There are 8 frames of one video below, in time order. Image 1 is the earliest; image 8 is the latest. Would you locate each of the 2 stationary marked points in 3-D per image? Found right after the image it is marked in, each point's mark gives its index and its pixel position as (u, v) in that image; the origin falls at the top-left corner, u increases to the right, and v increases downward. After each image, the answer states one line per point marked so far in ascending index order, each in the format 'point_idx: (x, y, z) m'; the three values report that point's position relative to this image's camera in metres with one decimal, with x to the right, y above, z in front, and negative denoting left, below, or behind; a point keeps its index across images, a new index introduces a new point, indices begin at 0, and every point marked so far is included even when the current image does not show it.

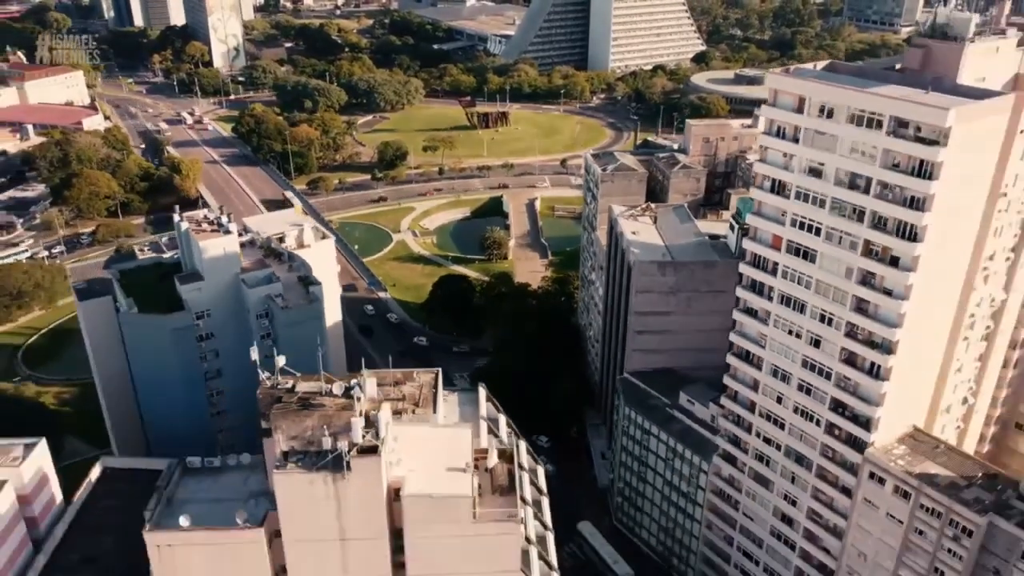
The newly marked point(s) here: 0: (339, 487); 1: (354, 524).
0: (-3.6, -4.1, +16.3) m
1: (-3.4, -5.0, +16.7) m
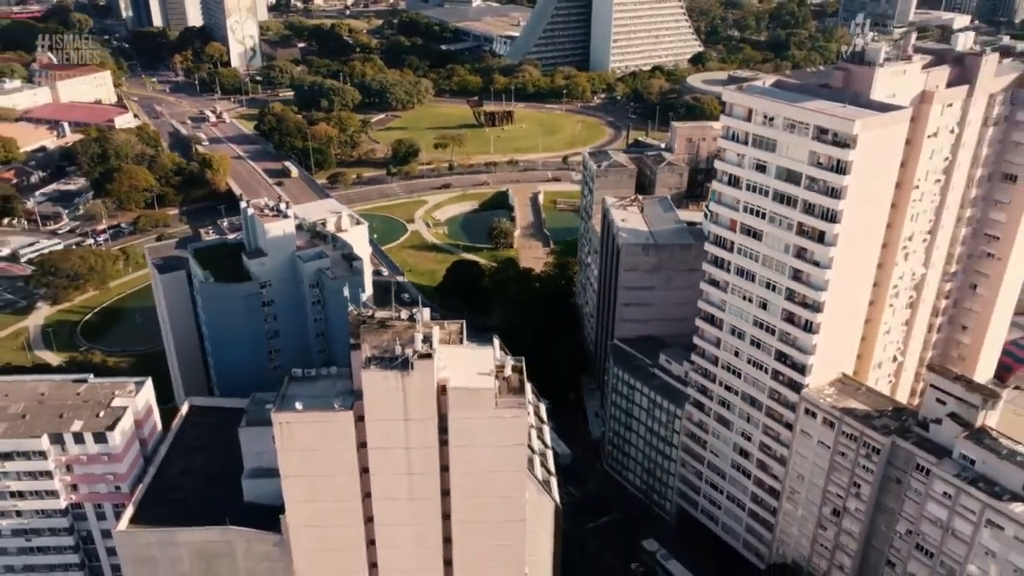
0: (-3.3, -2.9, +24.0) m
1: (-3.1, -3.7, +24.5) m
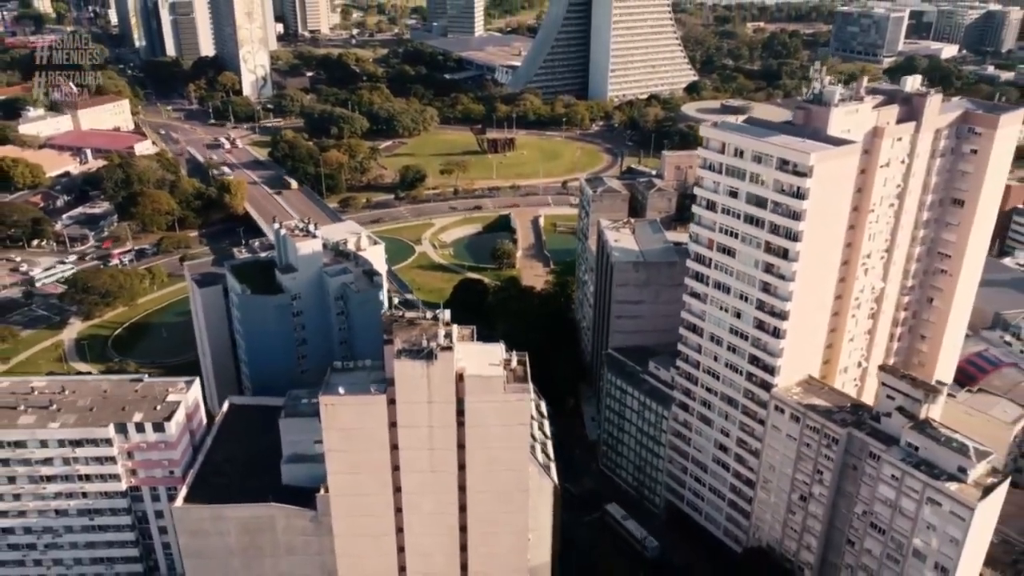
0: (-3.1, -3.0, +29.2) m
1: (-2.9, -3.9, +29.6) m
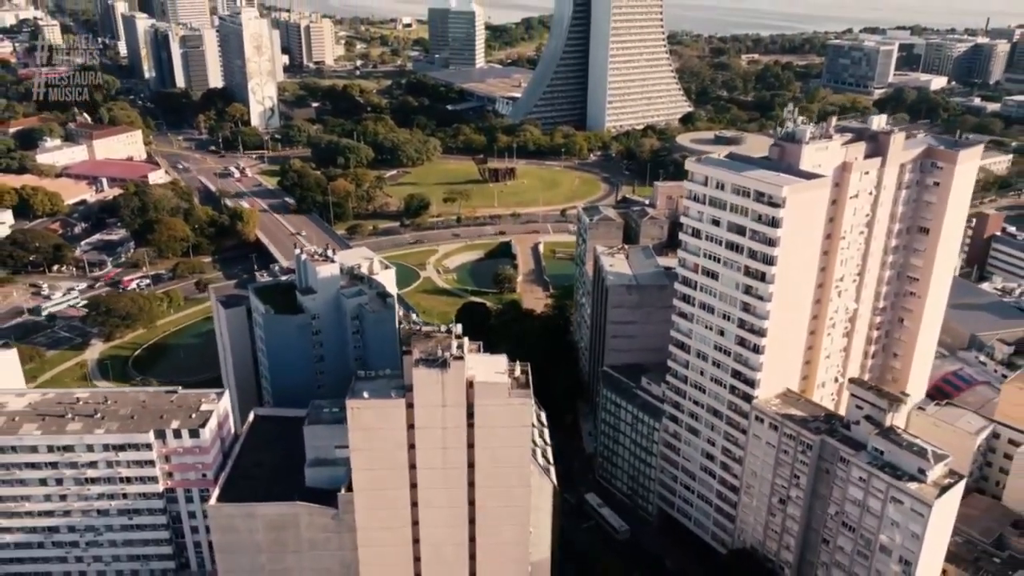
0: (-2.9, -3.8, +33.2) m
1: (-2.7, -4.6, +33.6) m
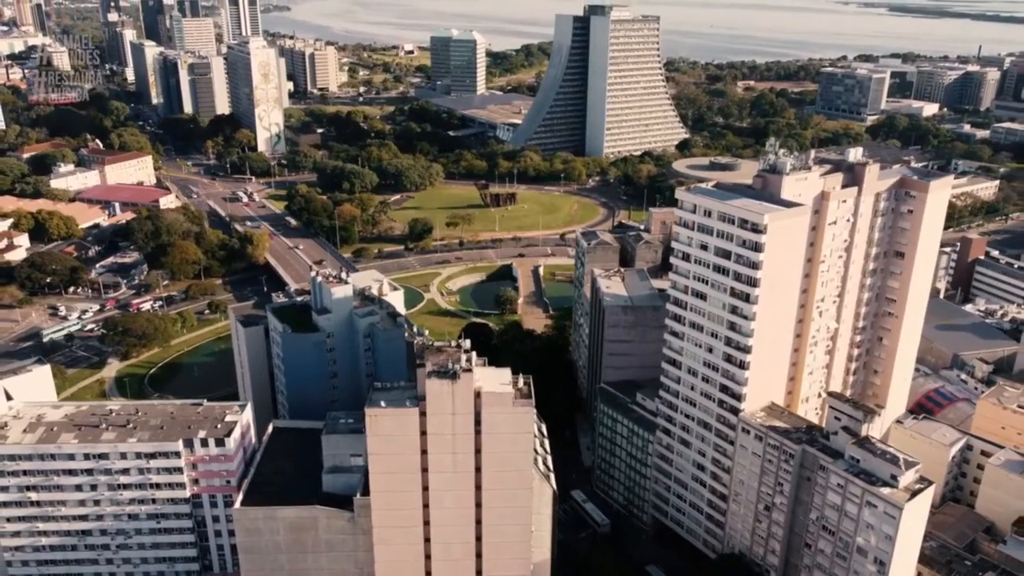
0: (-2.7, -4.7, +36.6) m
1: (-2.5, -5.5, +37.0) m
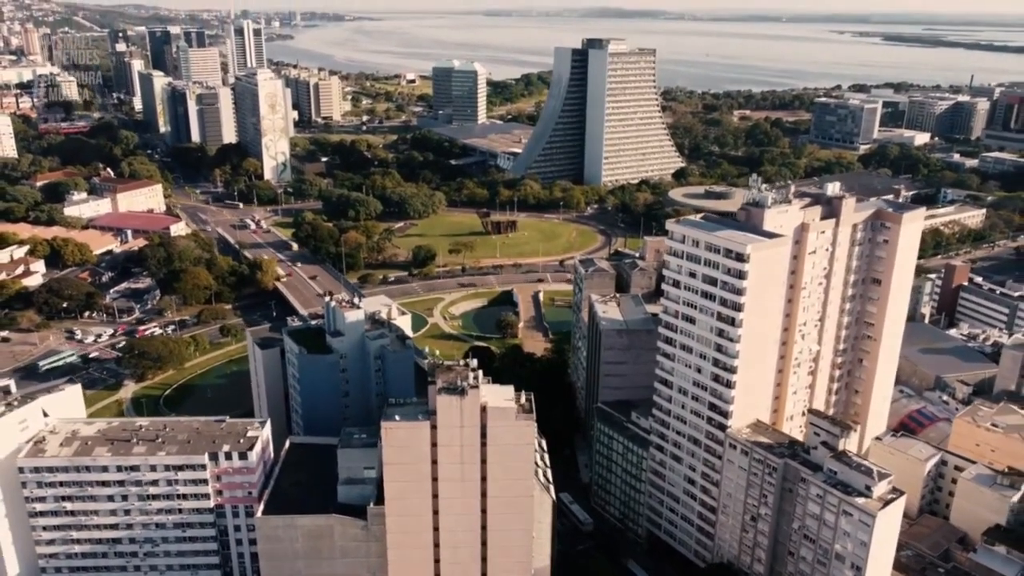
0: (-2.6, -5.9, +40.2) m
1: (-2.4, -6.8, +40.6) m
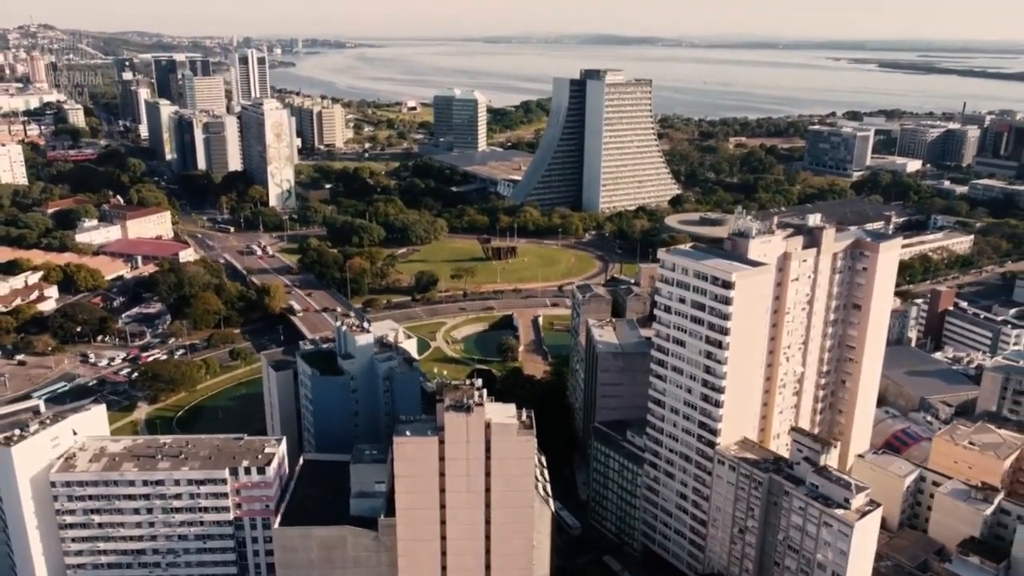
0: (-2.5, -7.4, +43.7) m
1: (-2.3, -8.3, +44.0) m
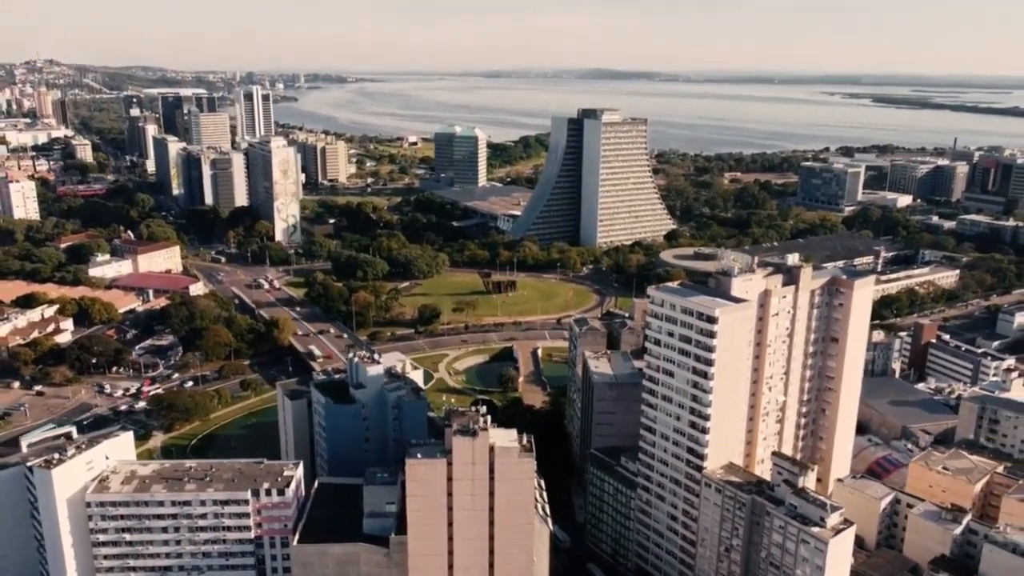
0: (-2.4, -9.6, +48.0) m
1: (-2.2, -10.5, +48.3) m
